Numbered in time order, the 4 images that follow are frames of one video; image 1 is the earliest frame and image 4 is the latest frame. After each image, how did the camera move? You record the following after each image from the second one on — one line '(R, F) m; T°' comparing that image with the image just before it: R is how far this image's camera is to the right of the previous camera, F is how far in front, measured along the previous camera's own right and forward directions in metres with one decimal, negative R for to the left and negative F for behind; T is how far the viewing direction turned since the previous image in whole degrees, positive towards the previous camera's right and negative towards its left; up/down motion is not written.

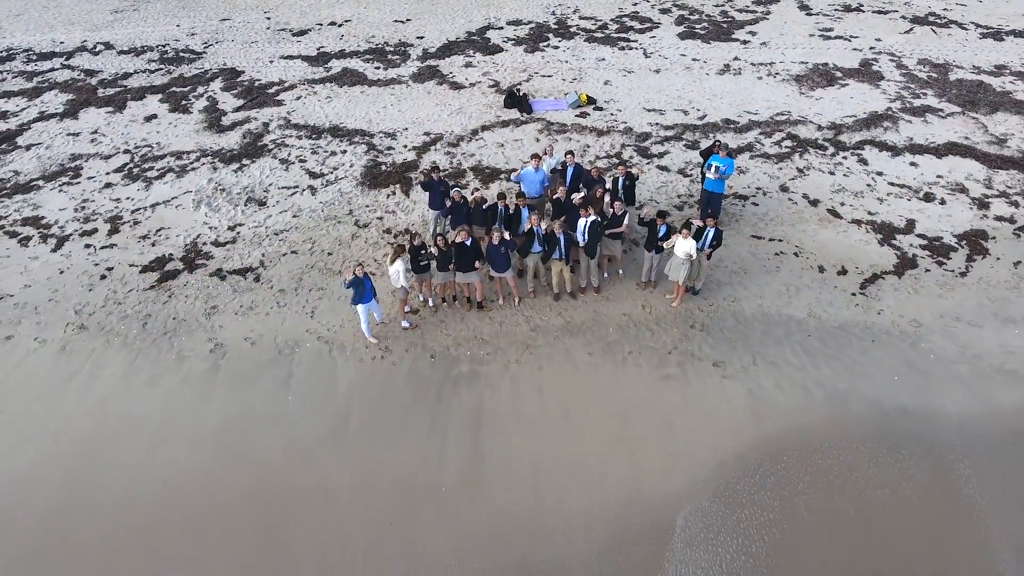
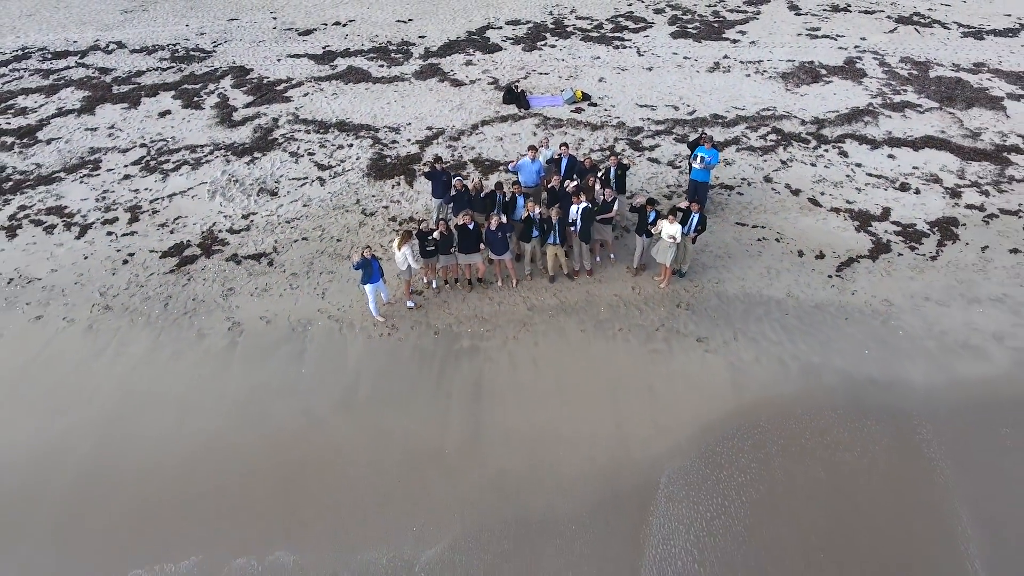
(0.0, -0.5) m; 0°
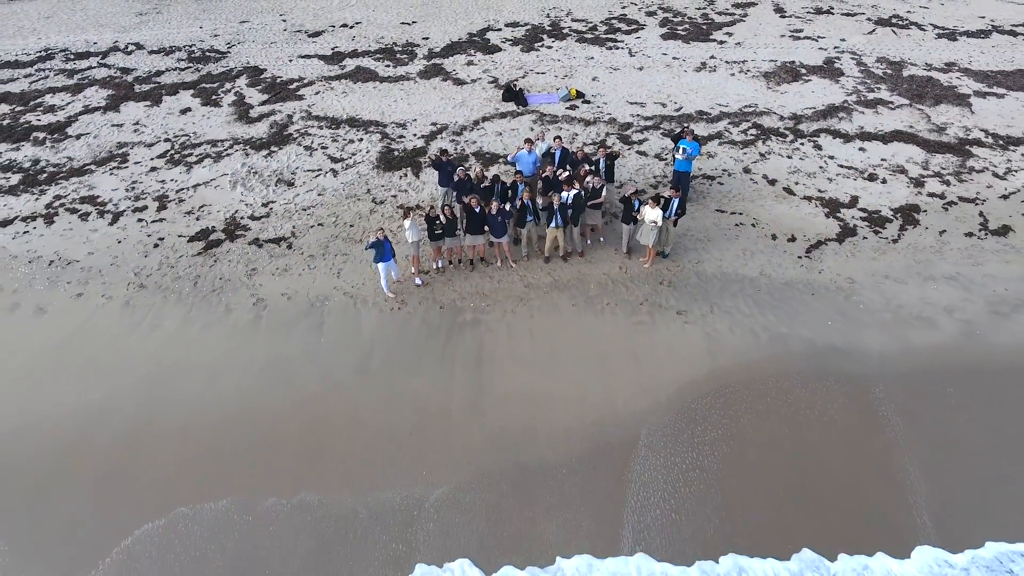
(0.0, -0.9) m; 0°
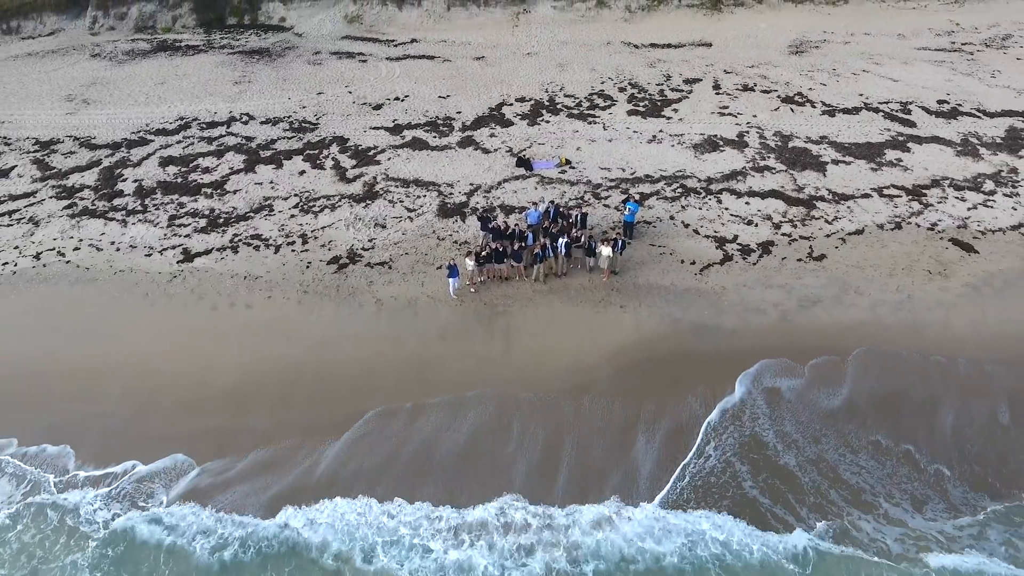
(-0.4, -6.5) m; 0°
